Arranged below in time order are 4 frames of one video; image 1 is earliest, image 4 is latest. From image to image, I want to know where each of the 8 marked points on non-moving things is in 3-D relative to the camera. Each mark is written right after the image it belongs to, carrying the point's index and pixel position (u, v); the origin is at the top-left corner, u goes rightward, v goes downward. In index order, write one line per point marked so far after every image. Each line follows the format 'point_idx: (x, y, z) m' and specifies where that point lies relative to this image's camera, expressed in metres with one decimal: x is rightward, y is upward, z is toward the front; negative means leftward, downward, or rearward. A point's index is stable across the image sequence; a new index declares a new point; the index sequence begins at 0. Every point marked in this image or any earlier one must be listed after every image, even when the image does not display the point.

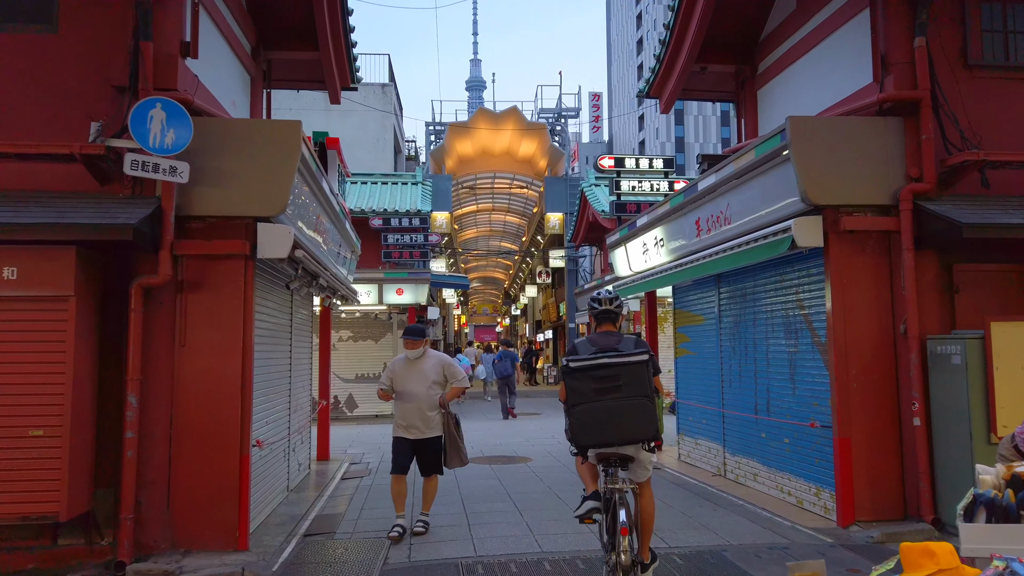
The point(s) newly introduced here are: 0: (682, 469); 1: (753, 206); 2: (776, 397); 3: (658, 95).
0: (+2.2, -2.3, +9.6) m
1: (+2.4, +0.8, +7.2) m
2: (+2.7, -1.1, +7.5) m
3: (+2.0, +2.7, +10.3) m
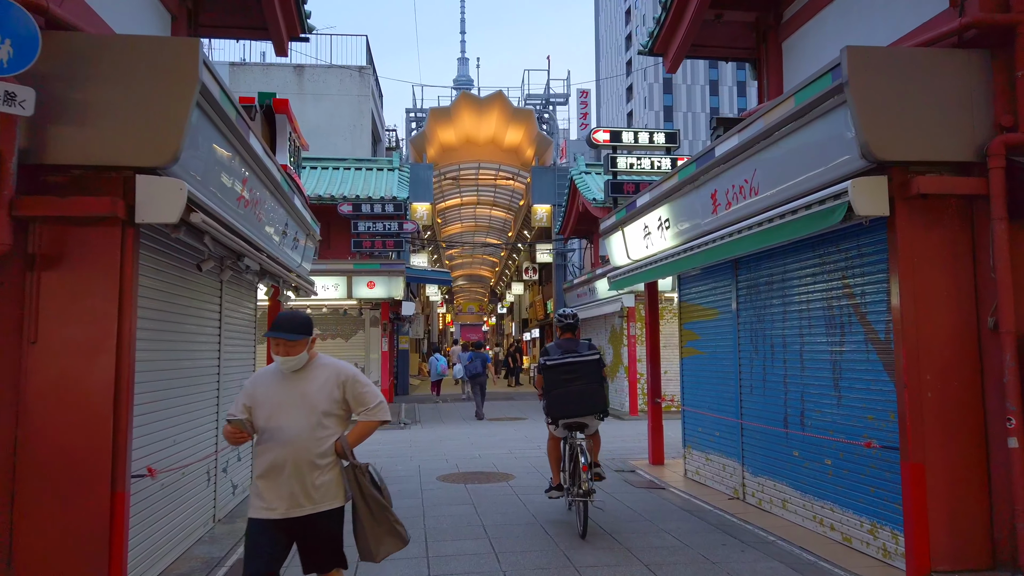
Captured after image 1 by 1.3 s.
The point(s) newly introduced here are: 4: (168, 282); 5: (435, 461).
0: (+2.0, -2.2, +8.2) m
1: (+2.2, +0.9, +5.8) m
2: (+2.5, -1.0, +6.1) m
3: (+1.8, +2.8, +8.9) m
4: (-2.4, 0.0, +5.1) m
5: (-1.0, -2.3, +10.0) m
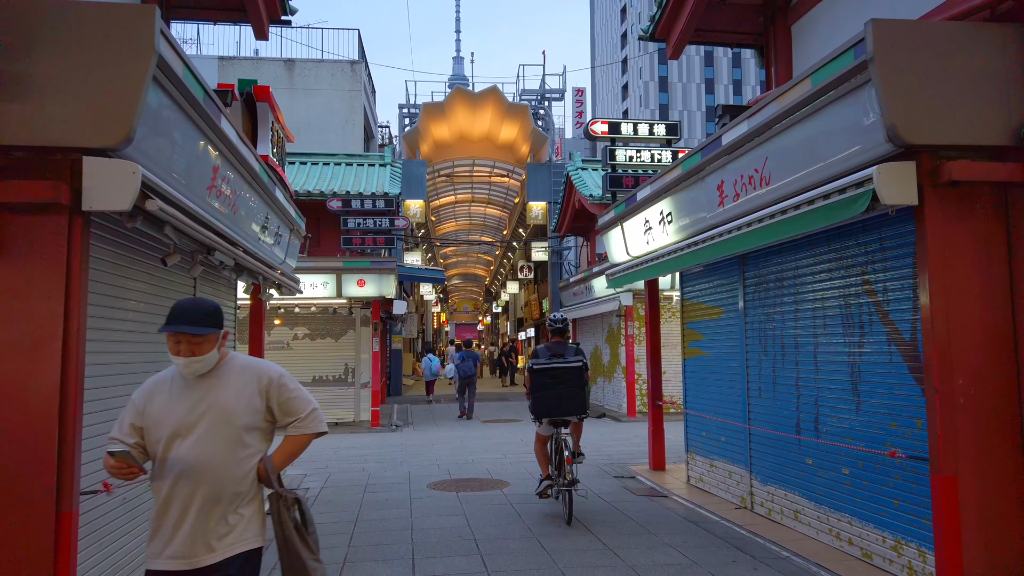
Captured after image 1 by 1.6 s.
0: (+1.9, -2.2, +7.8) m
1: (+2.1, +1.0, +5.4) m
2: (+2.4, -1.0, +5.7) m
3: (+1.7, +2.8, +8.5) m
4: (-2.4, +0.1, +4.7) m
5: (-1.1, -2.3, +9.6) m
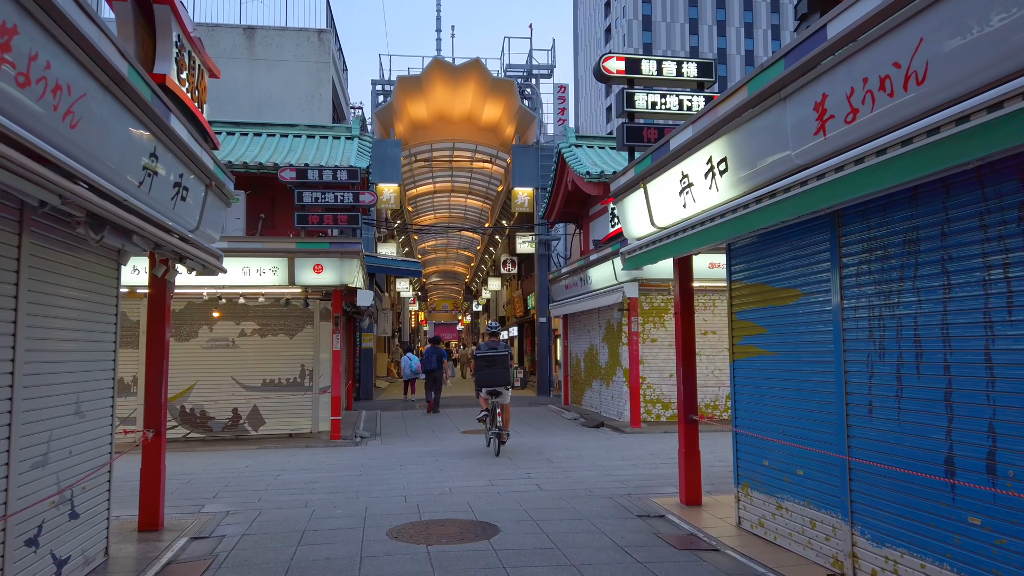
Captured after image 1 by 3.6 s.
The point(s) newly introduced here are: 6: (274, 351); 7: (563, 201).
0: (+1.8, -2.0, +5.6) m
1: (+2.2, +1.1, +3.2) m
2: (+2.4, -0.8, +3.6) m
3: (+1.7, +3.0, +6.3) m
4: (-2.4, +0.3, +2.4) m
5: (-1.2, -2.1, +7.4) m
6: (-4.2, -1.1, +13.1) m
7: (+1.2, +2.1, +17.6) m
